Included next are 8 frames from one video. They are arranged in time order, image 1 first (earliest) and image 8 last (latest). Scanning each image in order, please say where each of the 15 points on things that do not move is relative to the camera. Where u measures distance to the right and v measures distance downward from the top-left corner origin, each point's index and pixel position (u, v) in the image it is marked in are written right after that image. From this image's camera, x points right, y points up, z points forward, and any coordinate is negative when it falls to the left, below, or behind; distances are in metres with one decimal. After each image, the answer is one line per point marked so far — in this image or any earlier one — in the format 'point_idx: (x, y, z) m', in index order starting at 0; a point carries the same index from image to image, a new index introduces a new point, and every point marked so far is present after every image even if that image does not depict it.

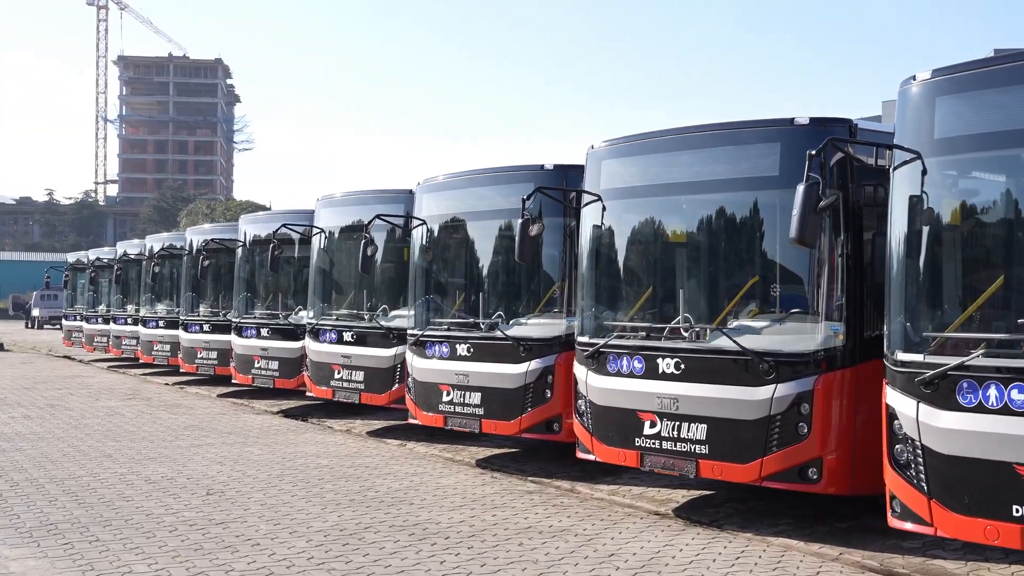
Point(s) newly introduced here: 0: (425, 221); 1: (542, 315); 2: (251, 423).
0: (-0.8, +0.7, +11.5) m
1: (+0.2, -0.2, +10.2) m
2: (-3.1, -1.6, +14.4) m
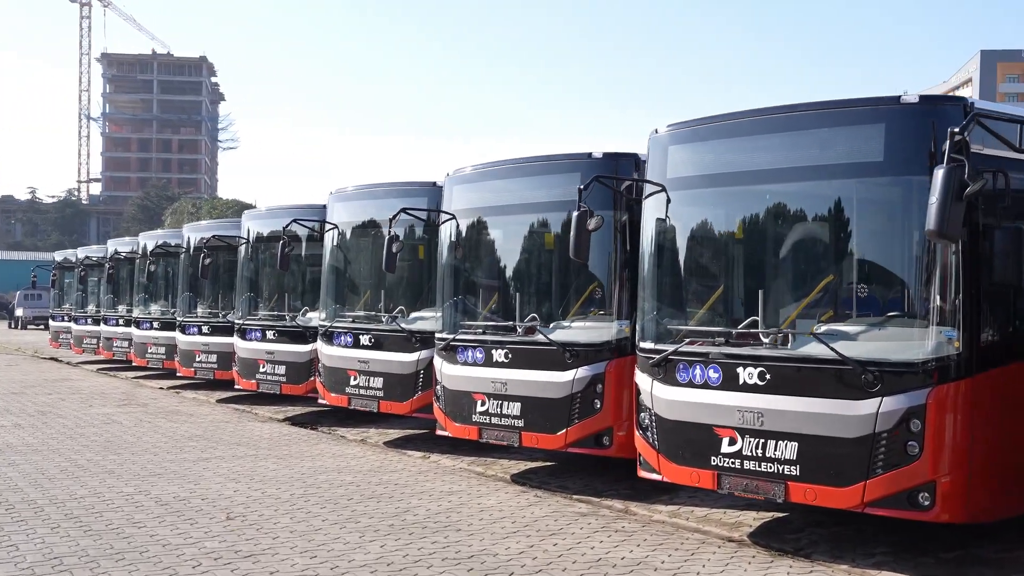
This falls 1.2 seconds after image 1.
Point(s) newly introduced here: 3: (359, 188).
0: (-0.5, +0.7, +10.6) m
1: (+0.6, -0.2, +9.3) m
2: (-2.9, -1.6, +13.4) m
3: (-1.7, +1.1, +13.0) m
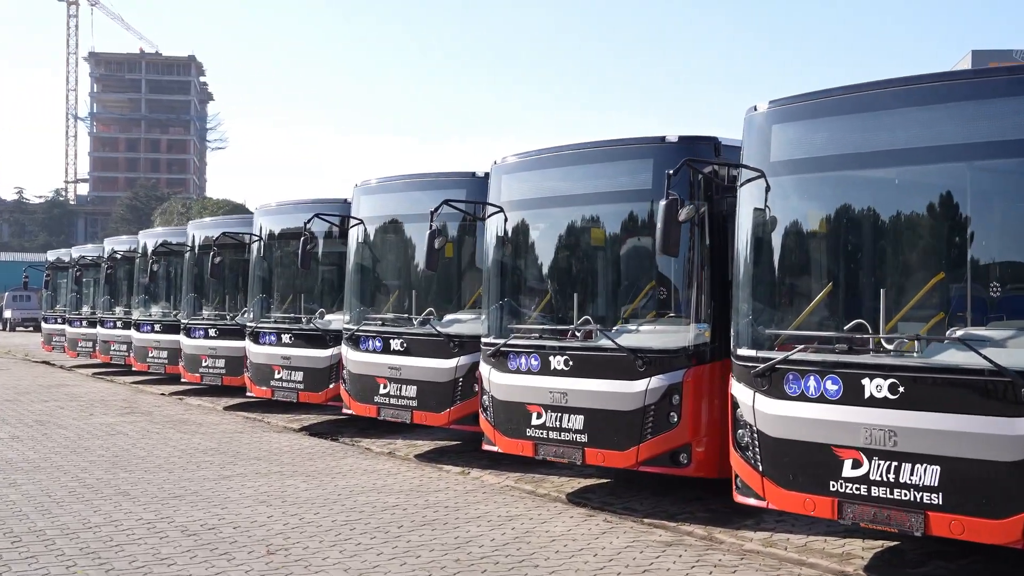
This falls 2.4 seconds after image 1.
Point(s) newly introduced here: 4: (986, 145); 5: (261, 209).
0: (-0.1, +0.7, +9.6) m
1: (+1.0, -0.2, +8.3) m
2: (-2.4, -1.6, +12.4) m
3: (-1.2, +1.1, +12.0) m
4: (+2.4, +0.7, +6.1) m
5: (-3.2, +1.0, +15.1) m
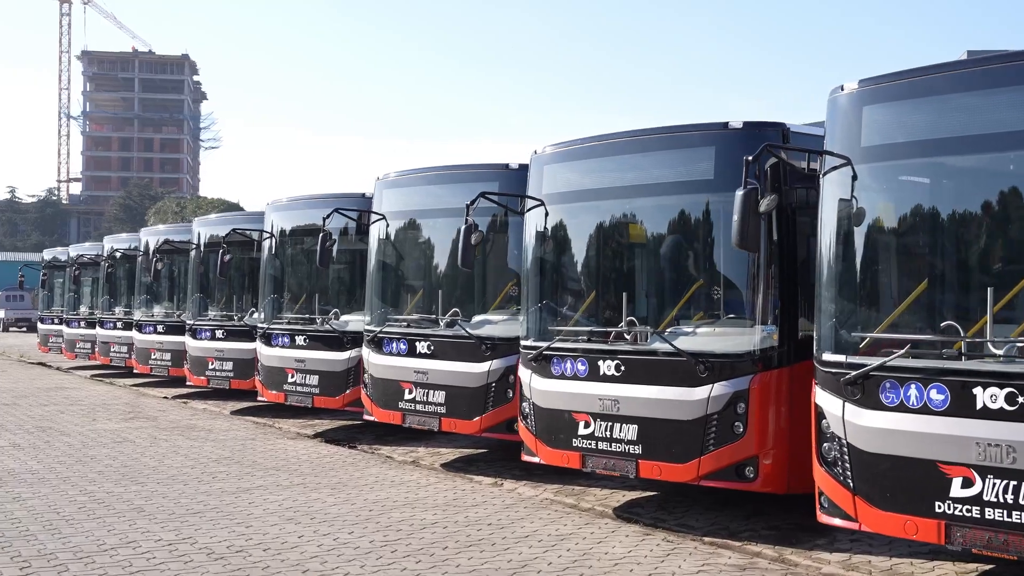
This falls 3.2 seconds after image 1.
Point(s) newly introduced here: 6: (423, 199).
0: (+0.3, +0.7, +9.0) m
1: (+1.3, -0.2, +7.7) m
2: (-2.2, -1.6, +11.7) m
3: (-0.9, +1.1, +11.3) m
4: (+2.7, +0.7, +5.4) m
5: (-2.9, +1.0, +14.5) m
6: (-0.9, +0.8, +11.1) m
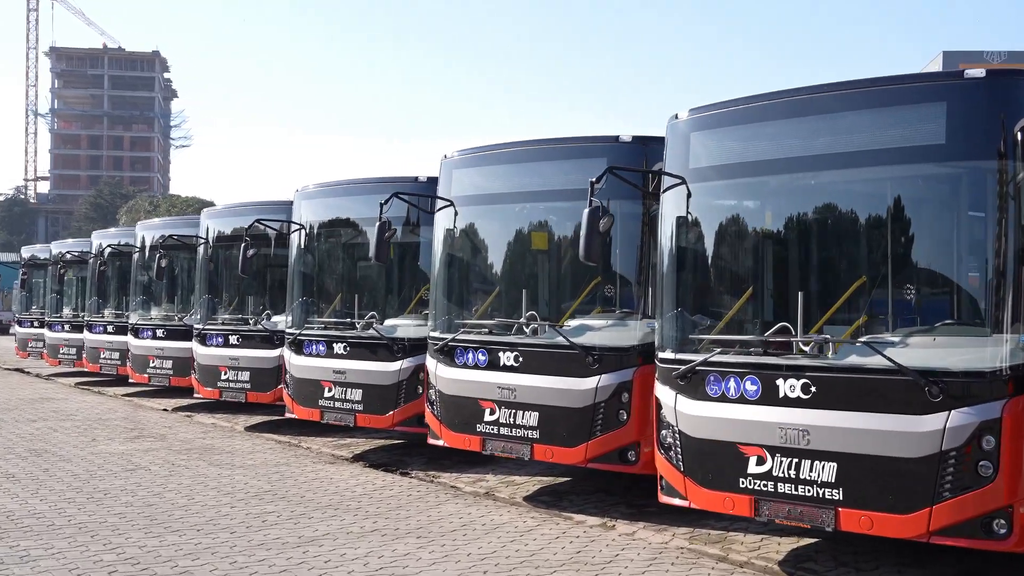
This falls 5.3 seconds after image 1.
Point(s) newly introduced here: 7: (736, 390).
0: (+1.1, +0.7, +7.2) m
1: (+2.2, -0.2, +5.9) m
2: (-1.4, -1.6, +9.9) m
3: (-0.2, +1.1, +9.5) m
4: (+3.6, +0.7, +3.7) m
5: (-2.2, +1.0, +12.6) m
6: (-0.1, +0.8, +9.3) m
7: (+1.2, -0.6, +6.7) m
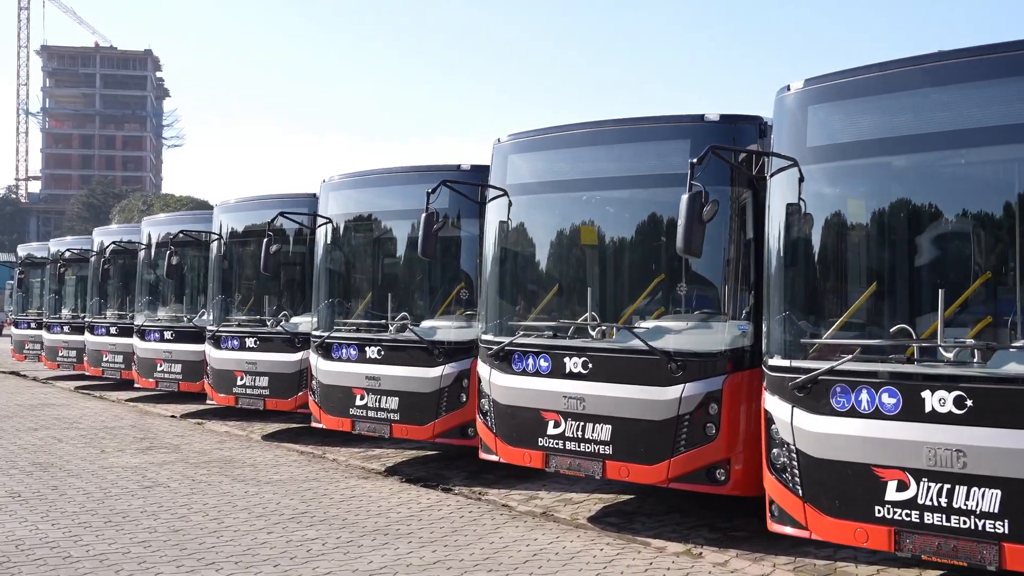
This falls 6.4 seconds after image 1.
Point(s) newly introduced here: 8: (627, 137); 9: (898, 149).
0: (+1.5, +0.7, +6.2) m
1: (+2.6, -0.2, +5.0) m
2: (-1.0, -1.6, +8.9) m
3: (+0.3, +1.1, +8.5) m
4: (+4.1, +0.8, +2.8) m
5: (-1.8, +1.0, +11.6) m
6: (+0.3, +0.8, +8.3) m
7: (+1.7, -0.5, +5.8) m
8: (+0.8, +1.0, +8.0) m
9: (+1.9, +0.7, +5.8) m
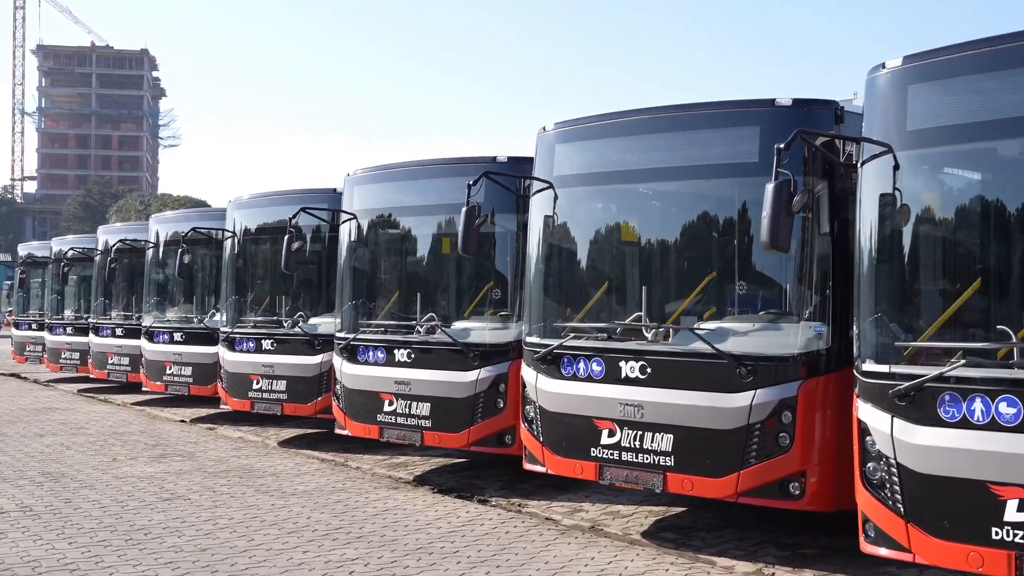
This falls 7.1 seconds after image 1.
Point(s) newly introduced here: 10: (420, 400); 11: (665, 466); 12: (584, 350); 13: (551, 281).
0: (+1.9, +0.7, +5.7) m
1: (+3.0, -0.2, +4.4) m
2: (-0.6, -1.6, +8.3) m
3: (+0.6, +1.1, +8.0) m
4: (+4.5, +0.8, +2.2) m
5: (-1.5, +1.0, +11.0) m
6: (+0.7, +0.8, +7.8) m
7: (+2.0, -0.5, +5.2) m
8: (+1.1, +1.0, +7.4) m
9: (+2.2, +0.7, +5.3) m
10: (-0.8, -0.9, +9.9) m
11: (+0.9, -1.1, +7.2) m
12: (+0.5, -0.4, +7.7) m
13: (+0.3, 0.0, +8.1) m
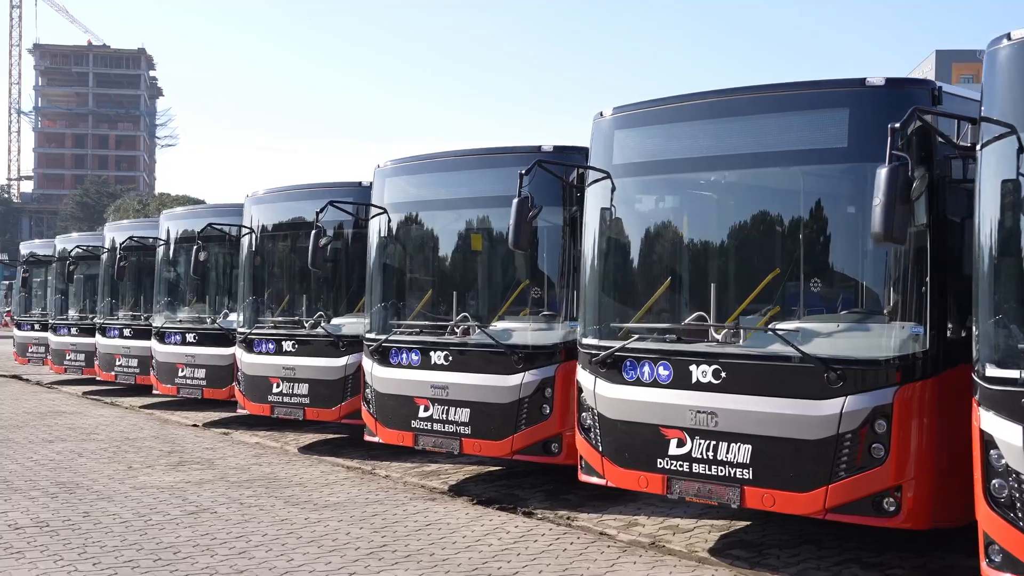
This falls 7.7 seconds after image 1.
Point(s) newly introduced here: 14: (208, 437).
0: (+2.2, +0.7, +5.1) m
1: (+3.3, -0.2, +3.8) m
2: (-0.3, -1.6, +7.7) m
3: (+0.9, +1.1, +7.4) m
4: (+4.8, +0.8, +1.7) m
5: (-1.1, +1.0, +10.5) m
6: (+1.0, +0.9, +7.2) m
7: (+2.4, -0.5, +4.6) m
8: (+1.5, +1.0, +6.9) m
9: (+2.6, +0.7, +4.7) m
10: (-0.4, -0.9, +9.3) m
11: (+1.3, -1.1, +6.6) m
12: (+0.8, -0.4, +7.1) m
13: (+0.6, +0.1, +7.5) m
14: (-3.3, -1.6, +13.1) m
